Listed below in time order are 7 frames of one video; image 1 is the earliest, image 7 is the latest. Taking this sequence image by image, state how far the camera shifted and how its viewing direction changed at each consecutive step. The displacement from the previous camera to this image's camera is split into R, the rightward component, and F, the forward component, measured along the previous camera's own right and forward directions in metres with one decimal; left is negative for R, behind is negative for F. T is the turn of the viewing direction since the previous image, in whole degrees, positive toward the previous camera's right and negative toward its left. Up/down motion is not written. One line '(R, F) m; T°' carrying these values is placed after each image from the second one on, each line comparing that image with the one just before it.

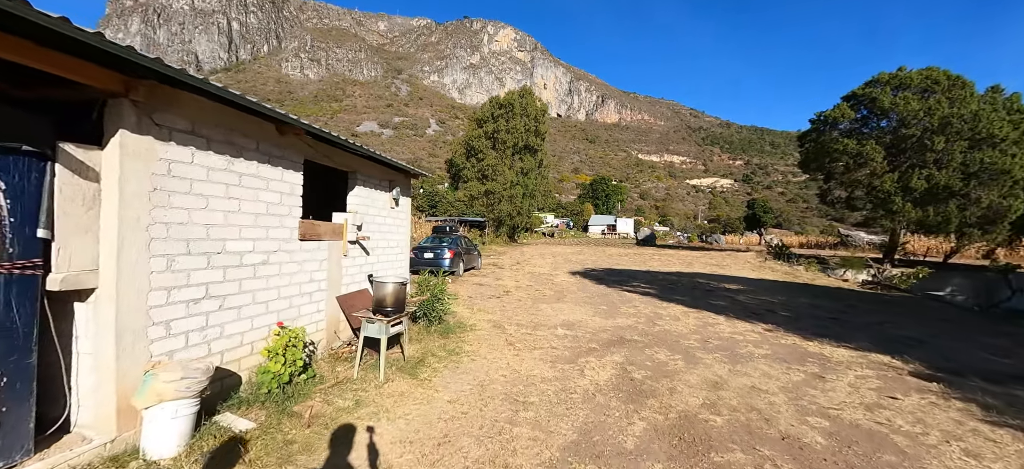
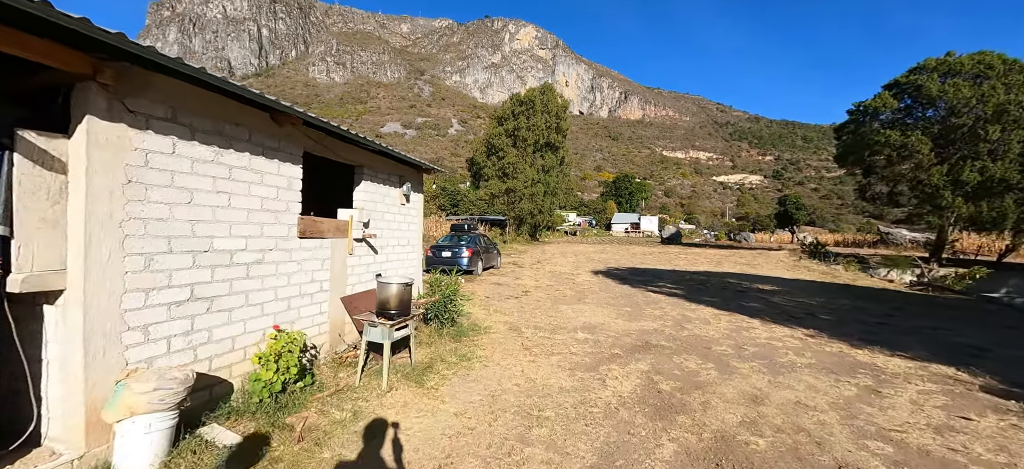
(+0.1, +0.4) m; -3°
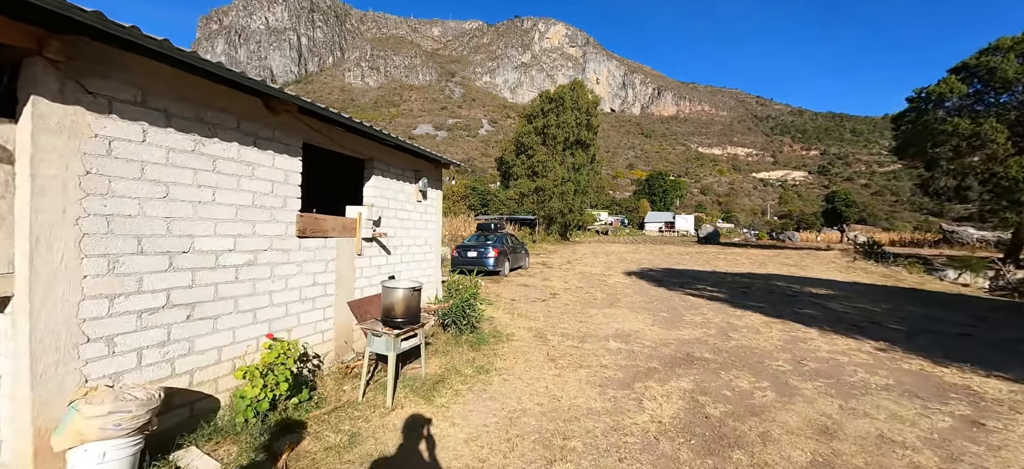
(+0.1, +0.5) m; -4°
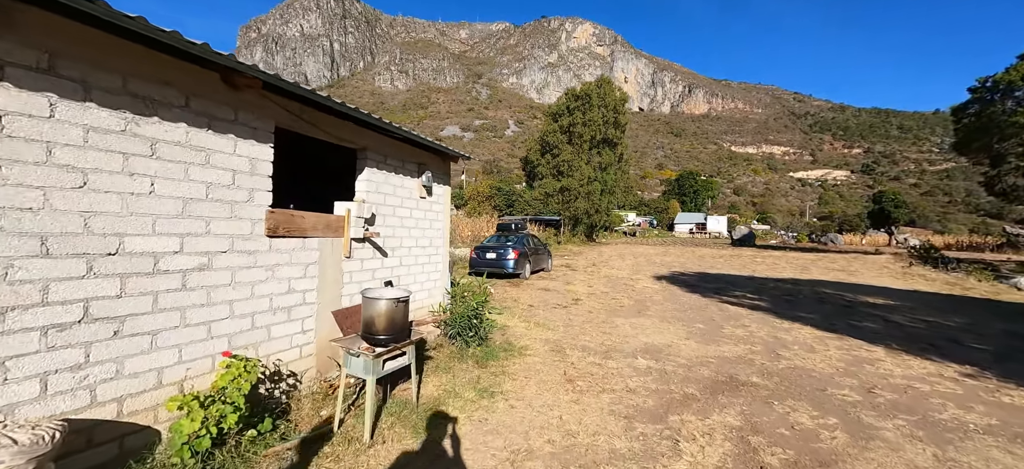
(+0.2, +0.7) m; -4°
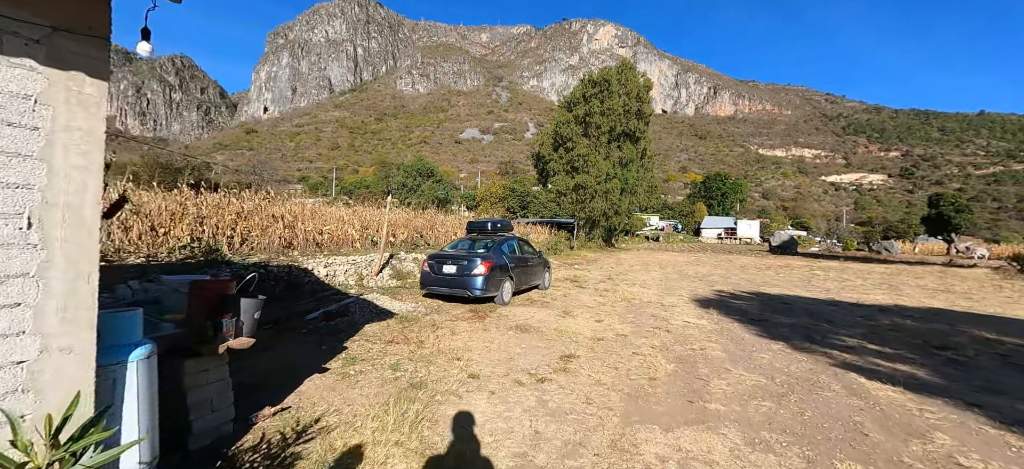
(+1.0, +4.1) m; -3°
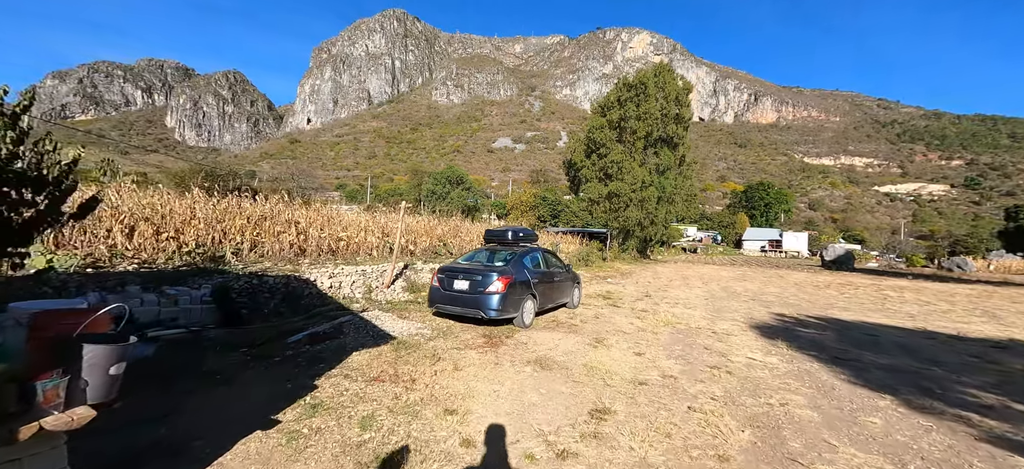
(+0.1, +1.2) m; -4°
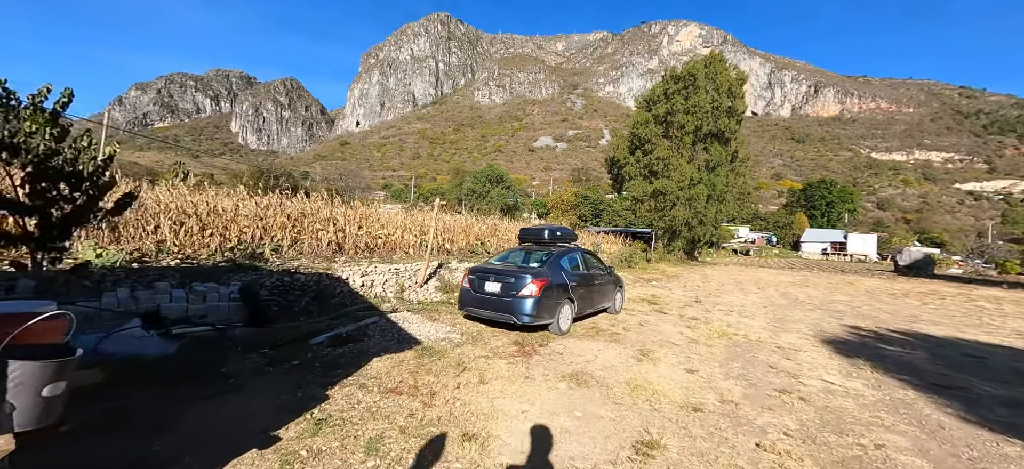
(+0.1, +0.5) m; -6°
